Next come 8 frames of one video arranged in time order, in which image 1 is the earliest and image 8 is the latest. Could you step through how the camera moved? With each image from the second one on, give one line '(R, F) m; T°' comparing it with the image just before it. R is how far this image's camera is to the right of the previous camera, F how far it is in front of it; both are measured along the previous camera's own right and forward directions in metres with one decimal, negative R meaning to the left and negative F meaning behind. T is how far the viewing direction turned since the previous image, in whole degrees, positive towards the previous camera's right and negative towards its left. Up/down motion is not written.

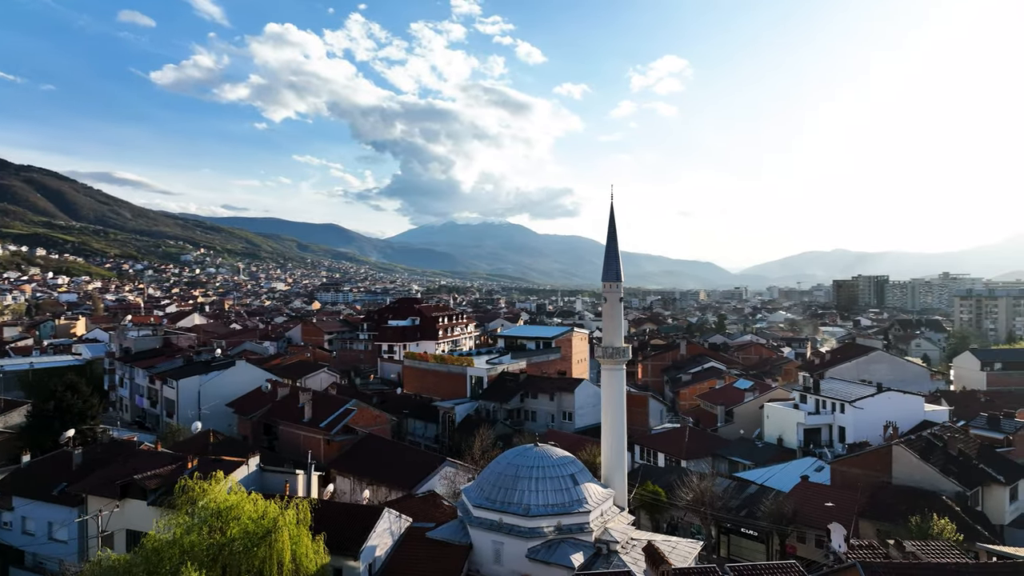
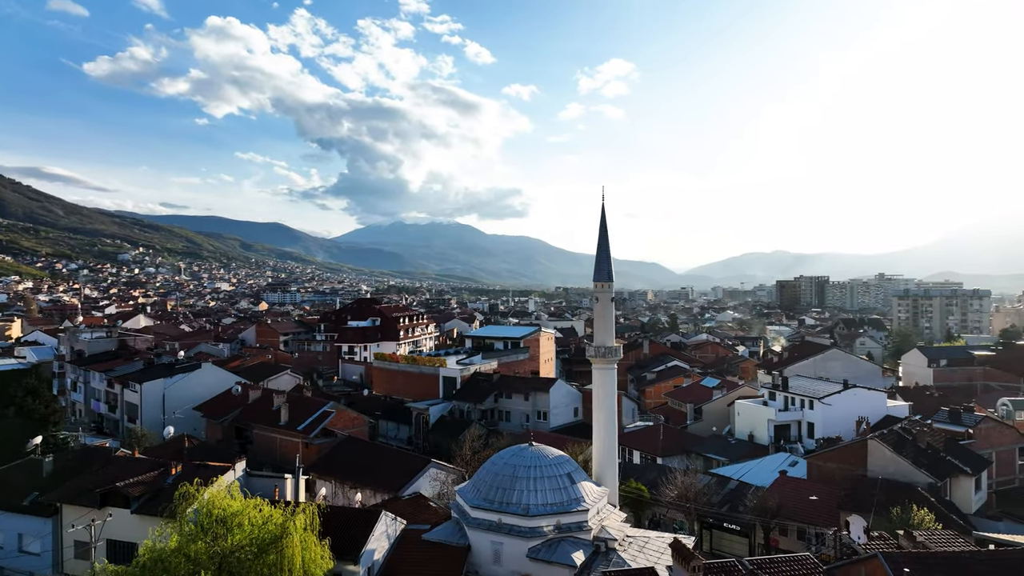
(-1.2, +0.1) m; +4°
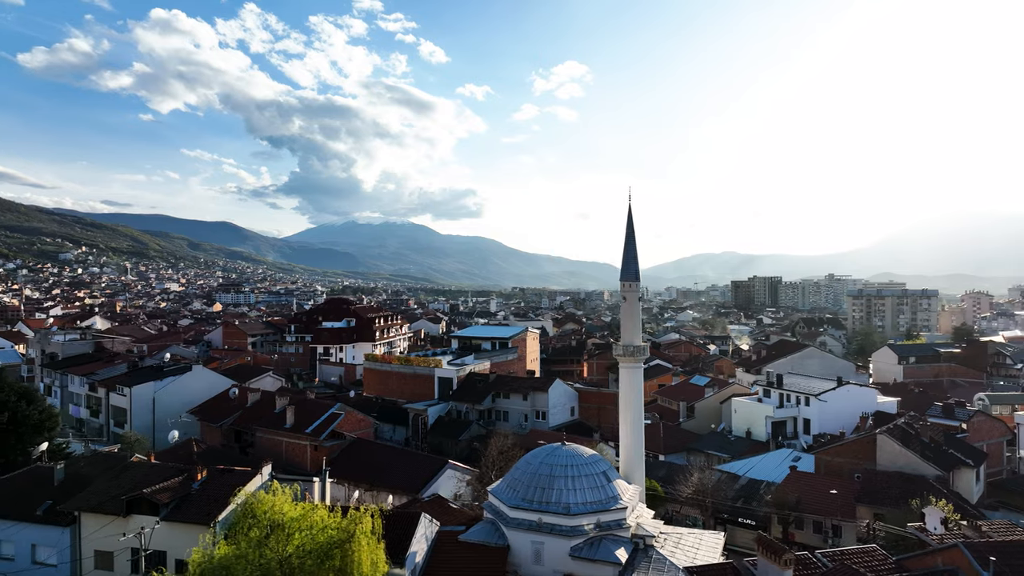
(-2.0, +0.1) m; +3°
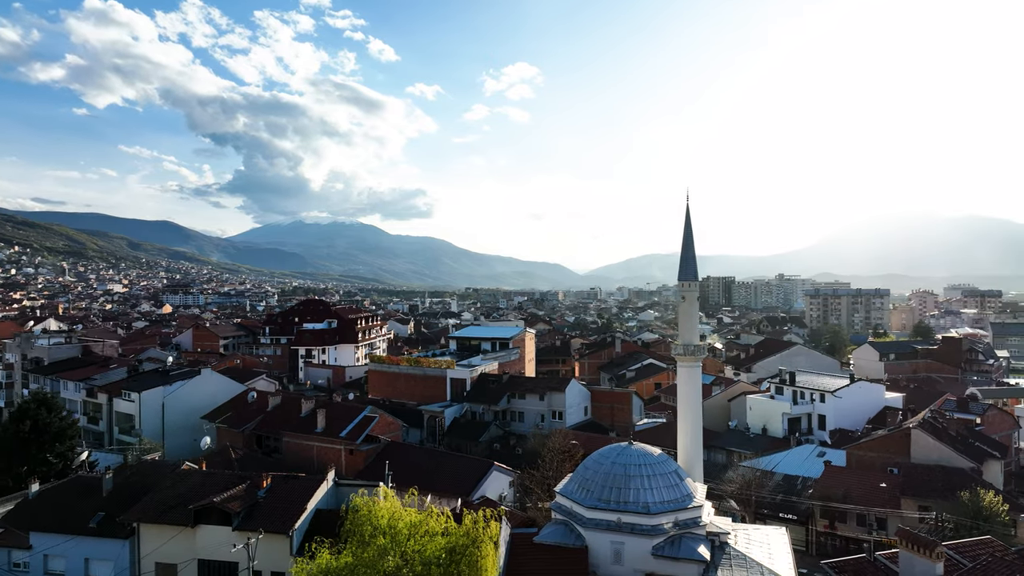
(-2.9, +0.2) m; +3°
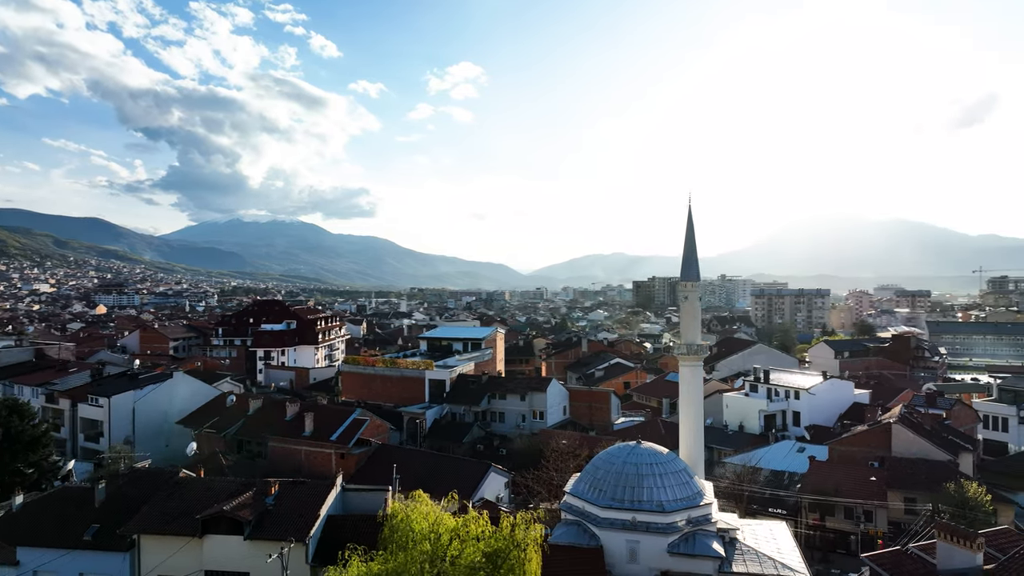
(-1.6, +0.1) m; +4°
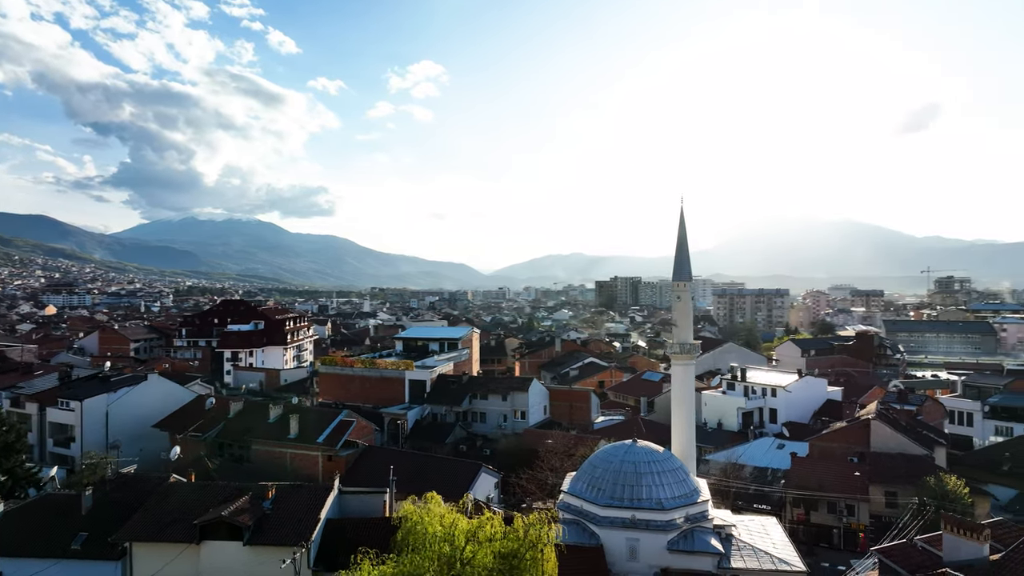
(-0.9, 0.0) m; +3°
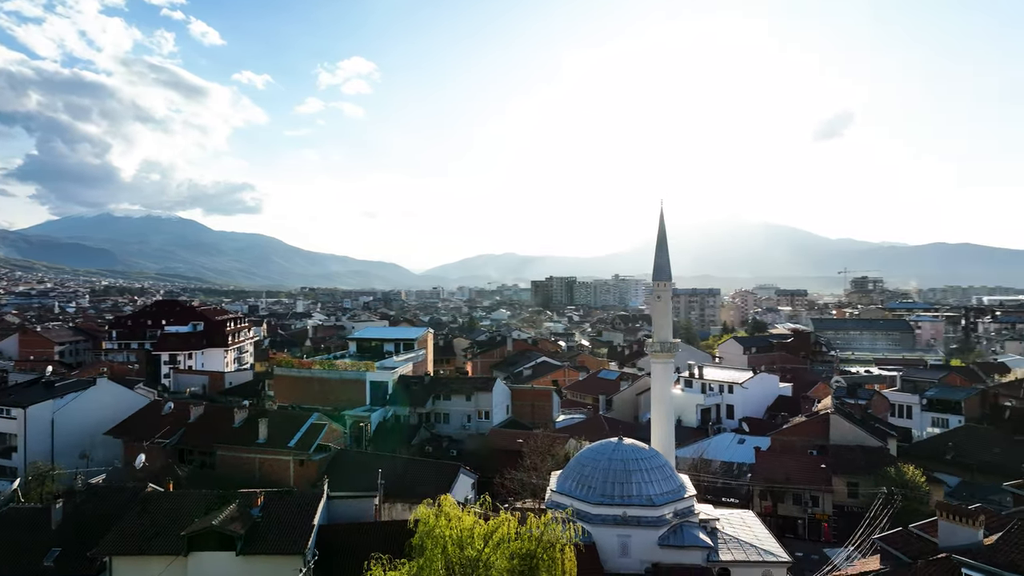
(-1.4, +0.1) m; +5°
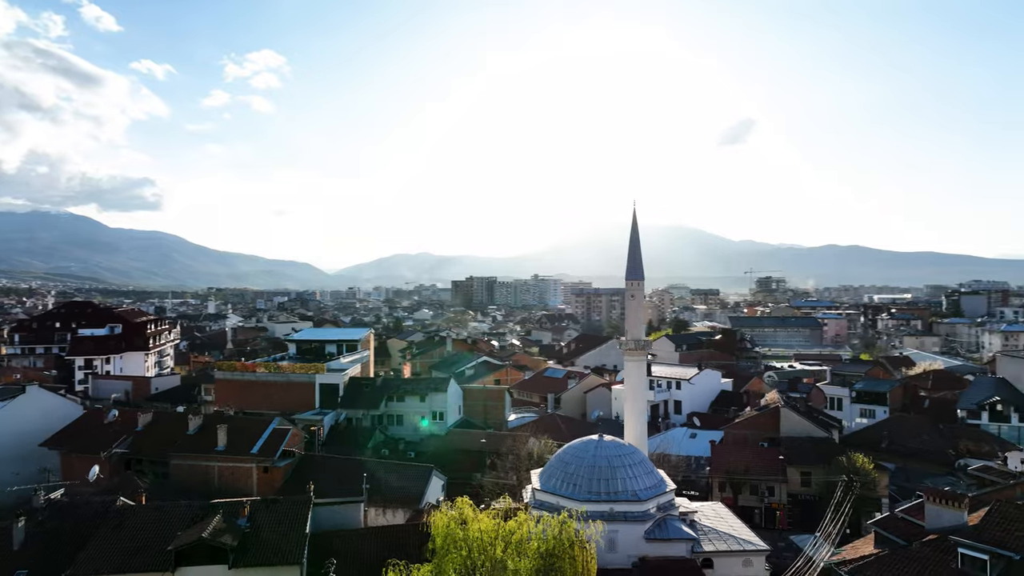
(-1.7, +0.1) m; +7°
